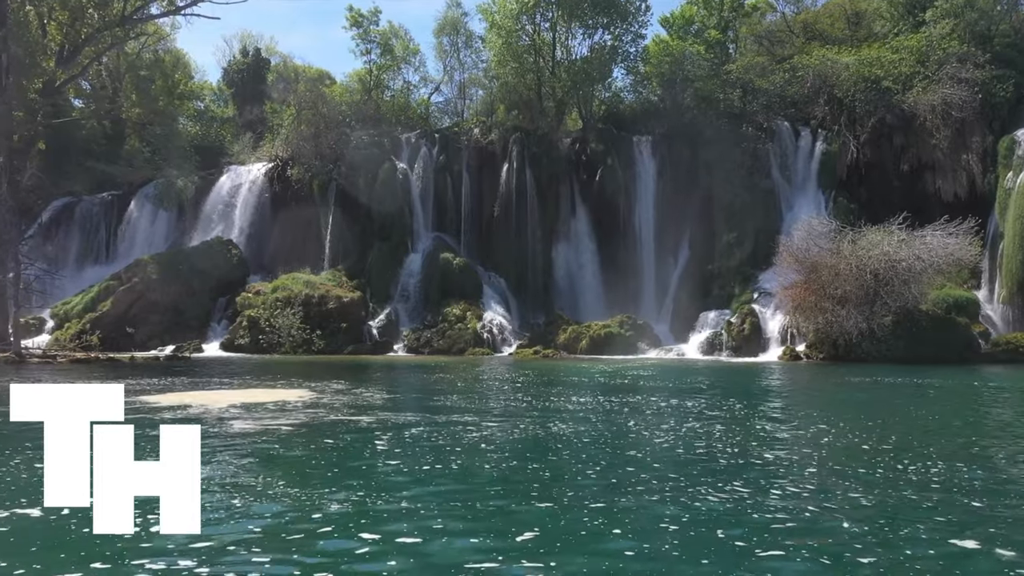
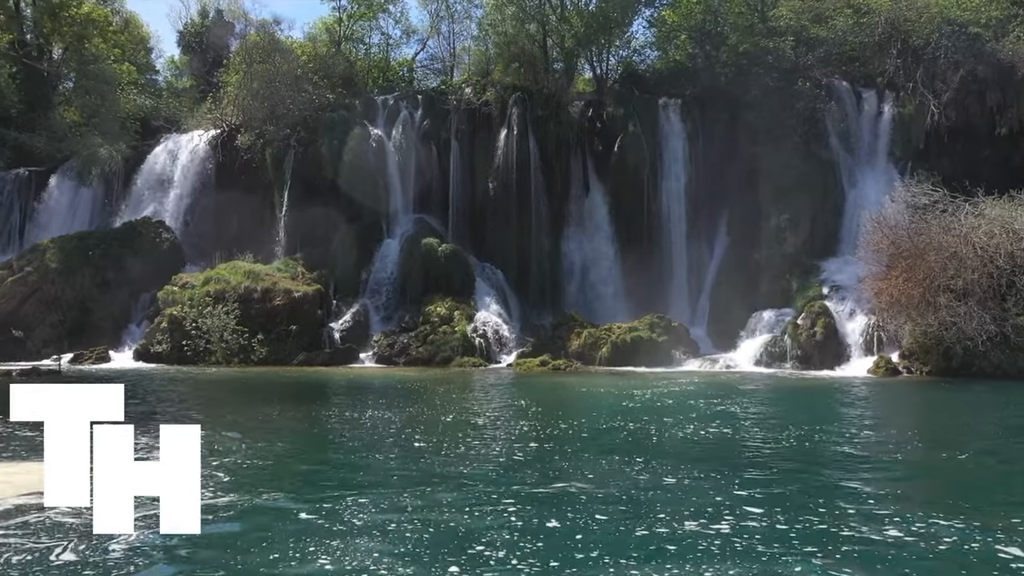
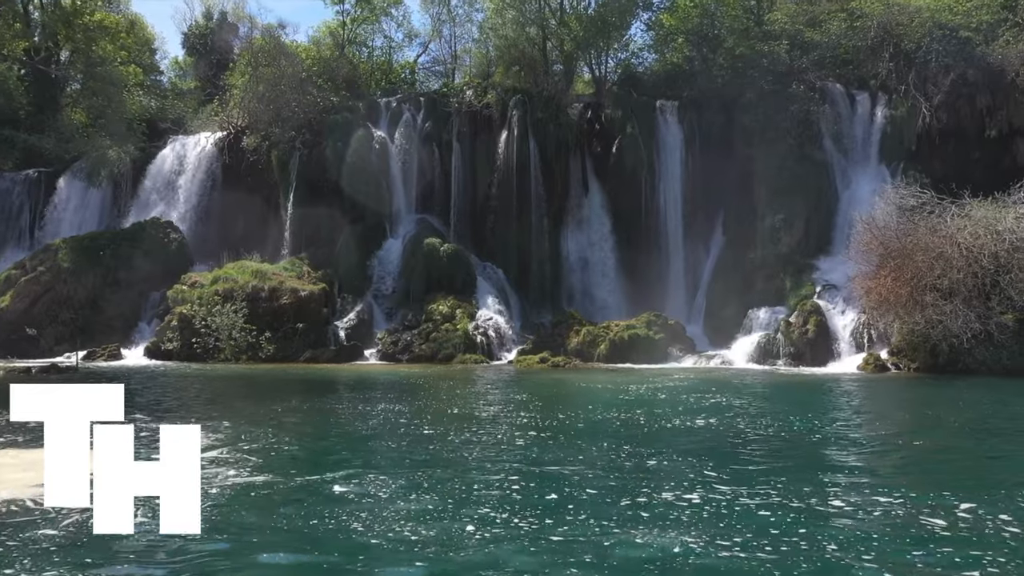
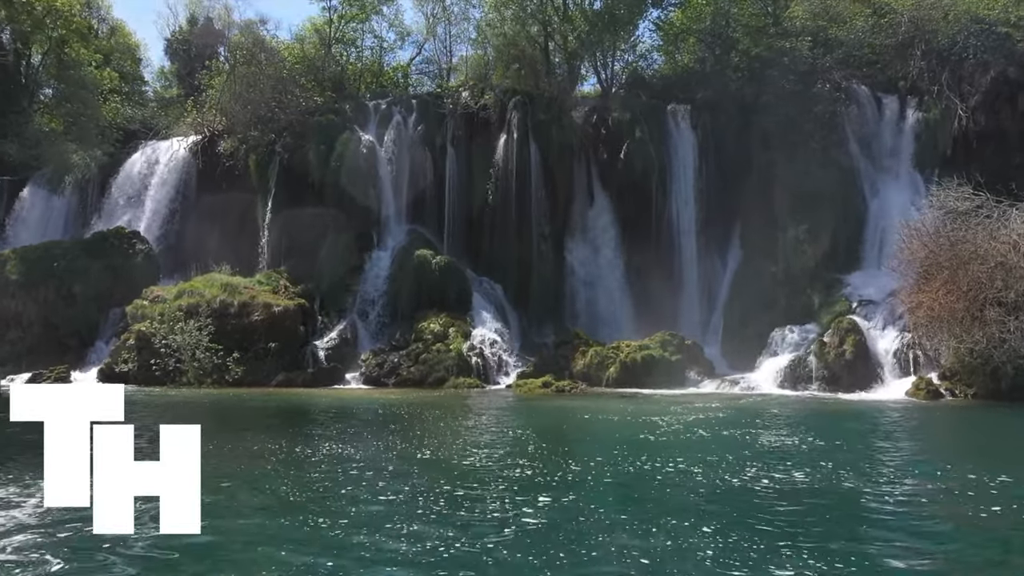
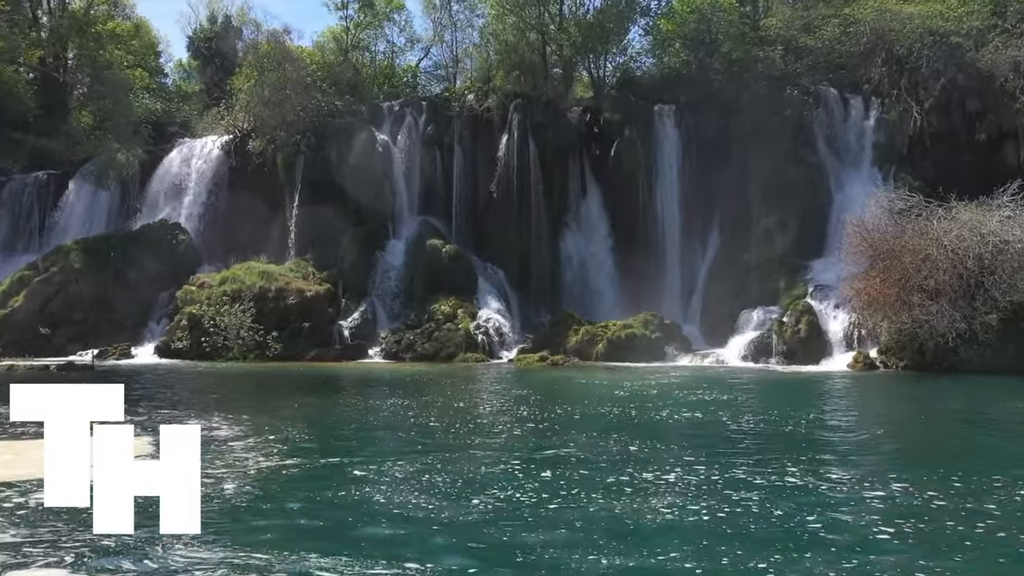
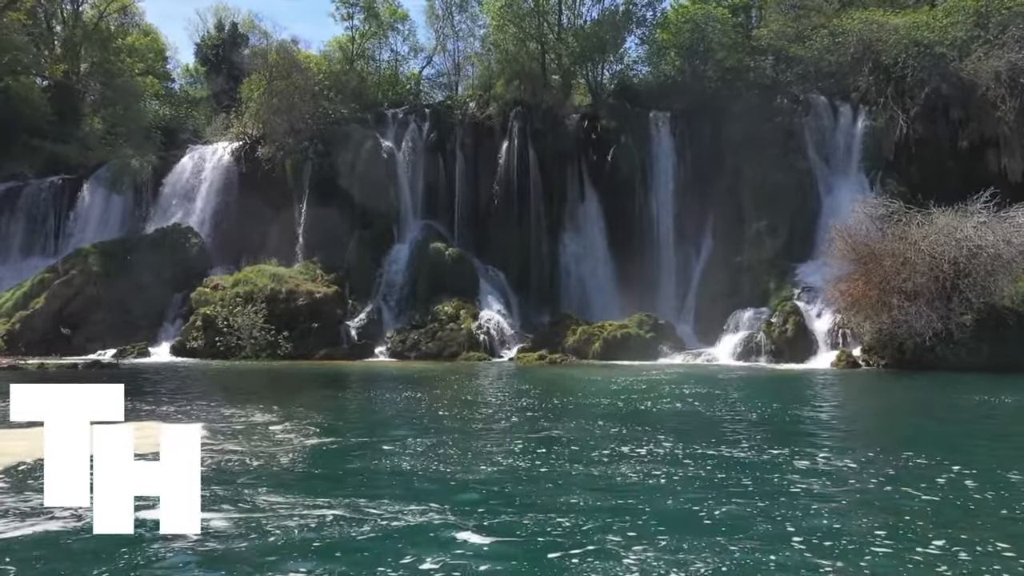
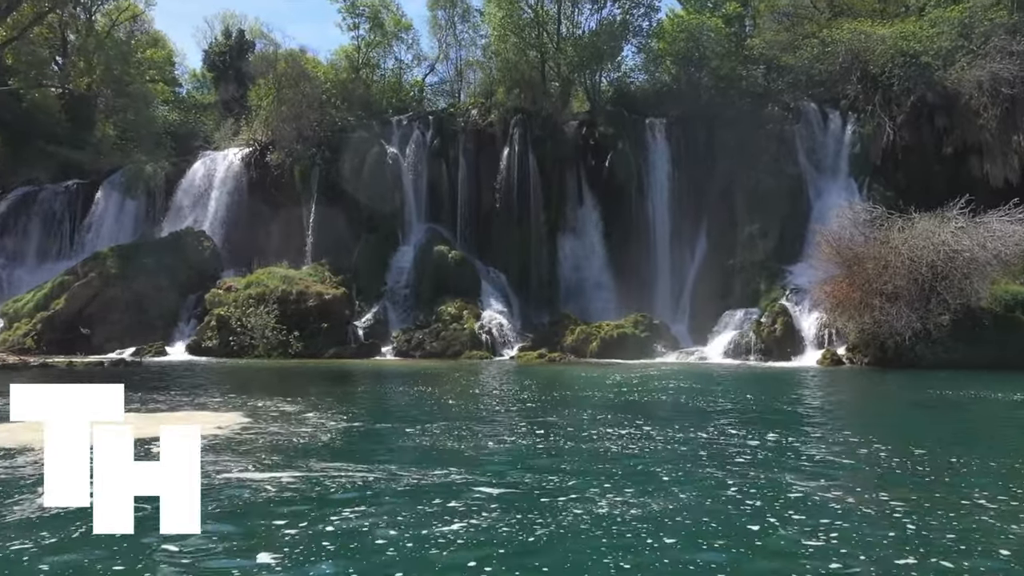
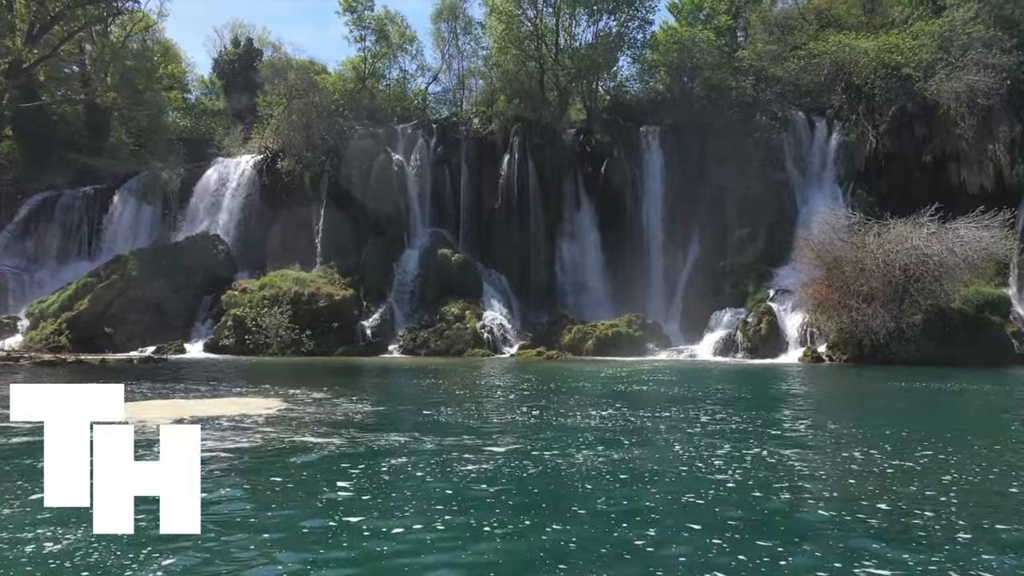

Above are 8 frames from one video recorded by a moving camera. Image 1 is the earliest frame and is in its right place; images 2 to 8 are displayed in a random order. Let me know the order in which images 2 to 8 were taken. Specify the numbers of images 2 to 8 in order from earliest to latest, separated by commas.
8, 7, 6, 5, 3, 2, 4
